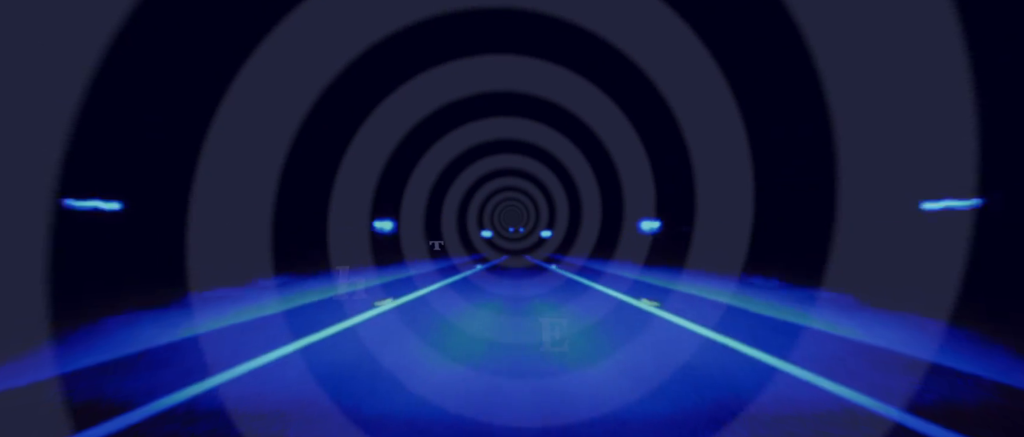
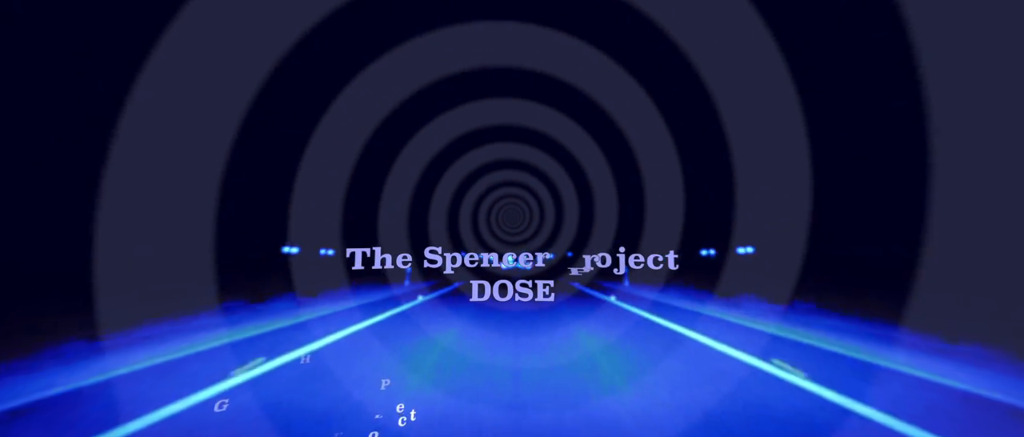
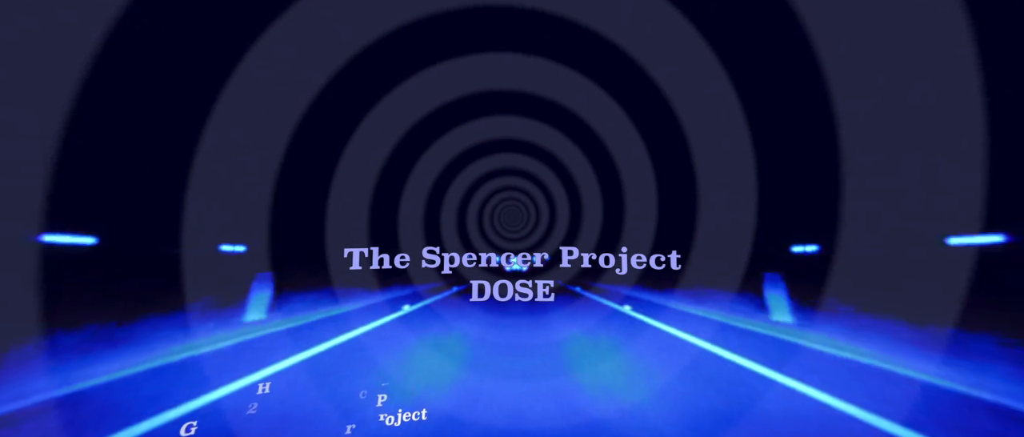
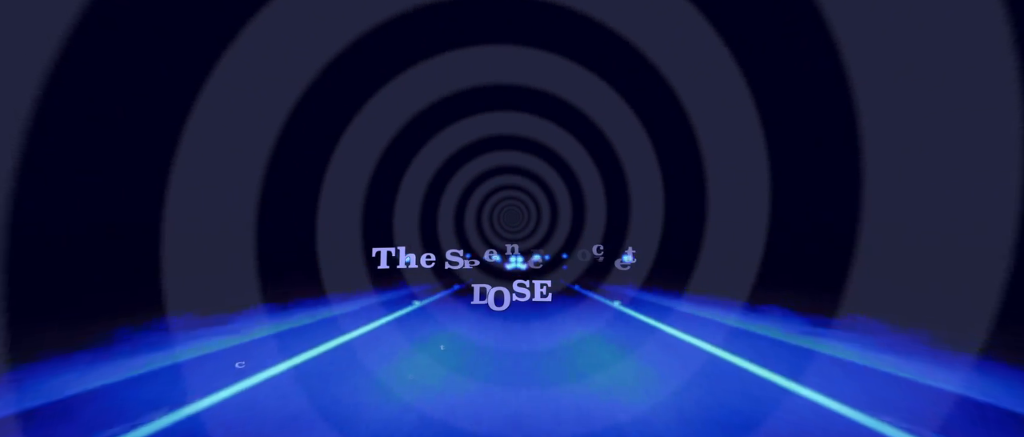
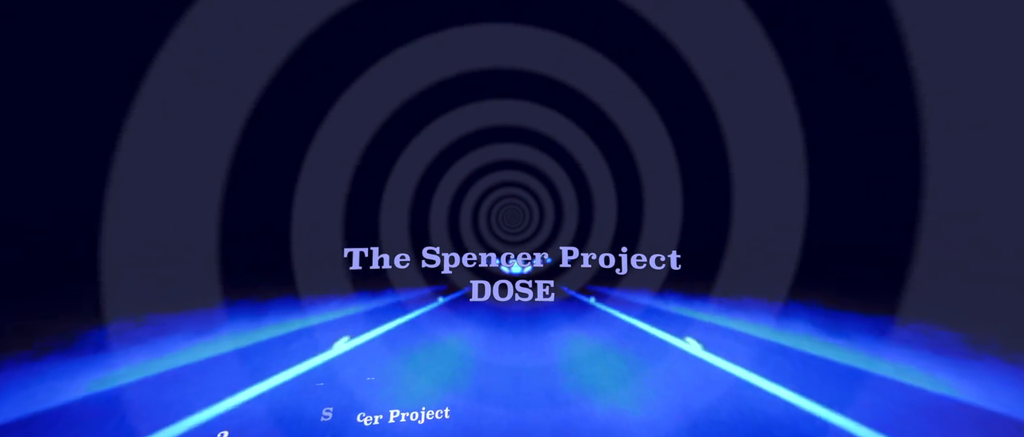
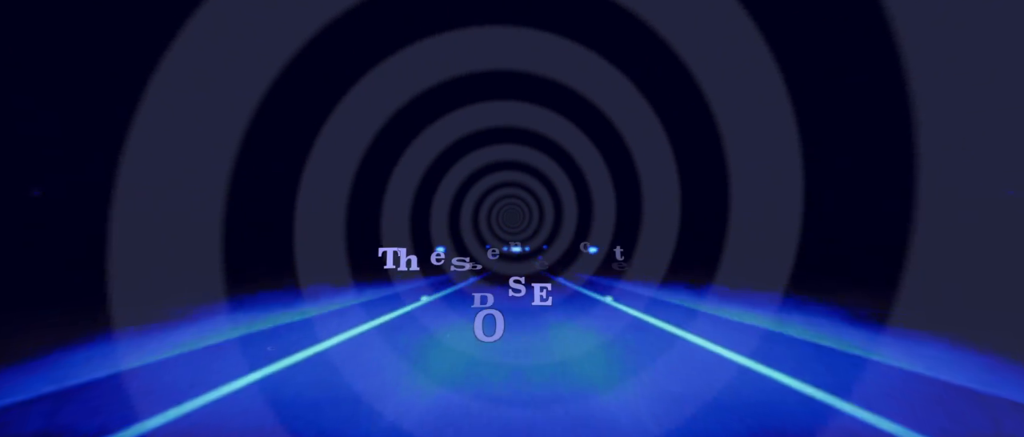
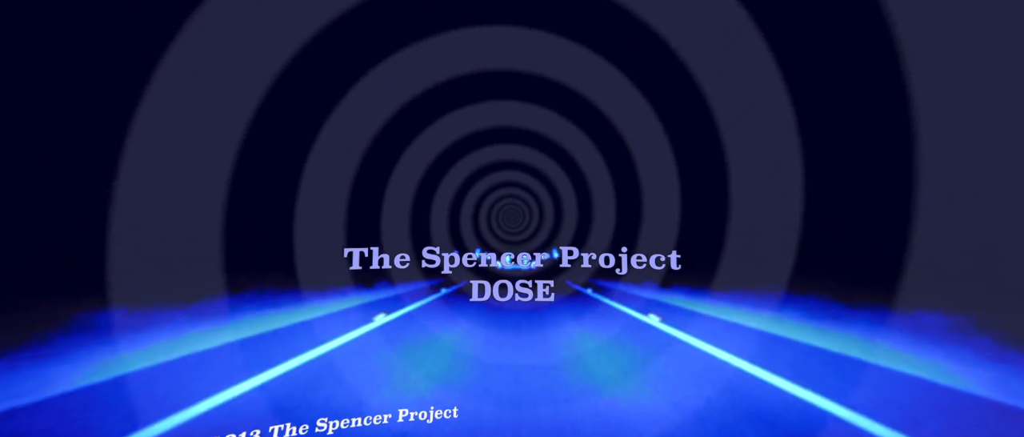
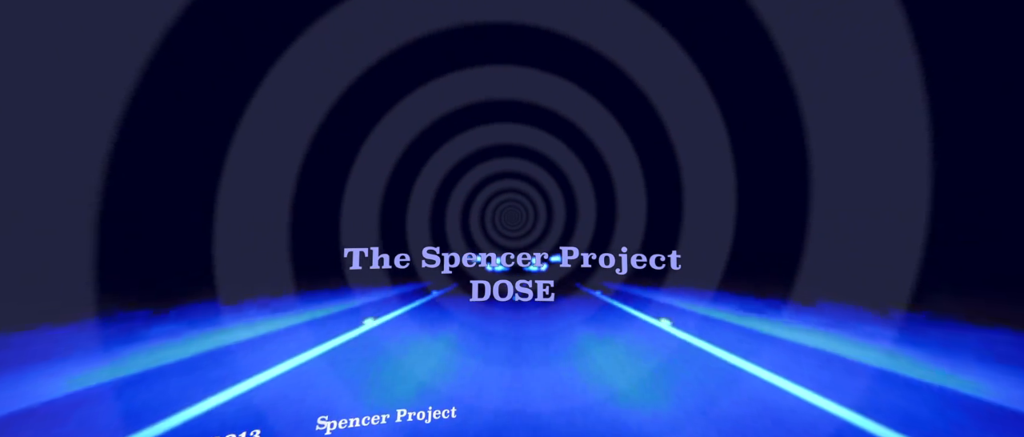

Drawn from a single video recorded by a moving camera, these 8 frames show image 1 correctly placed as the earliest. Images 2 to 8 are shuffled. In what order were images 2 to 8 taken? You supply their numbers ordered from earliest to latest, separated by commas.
6, 4, 2, 3, 5, 8, 7
